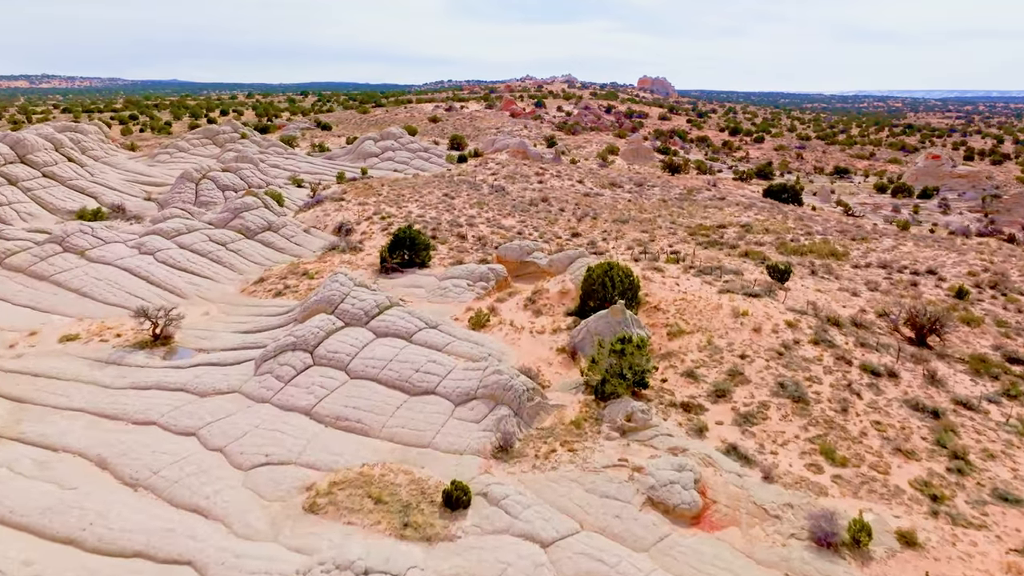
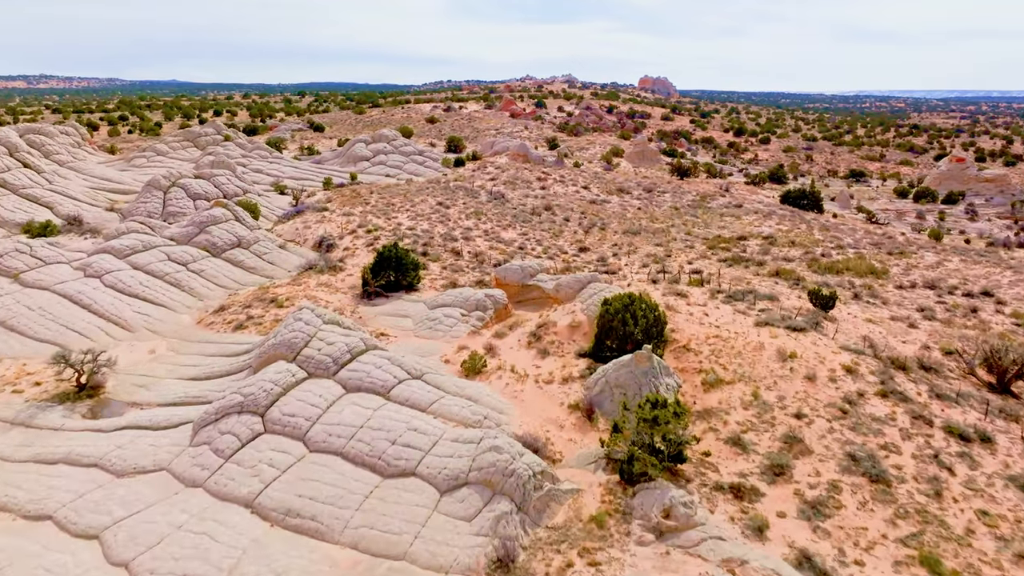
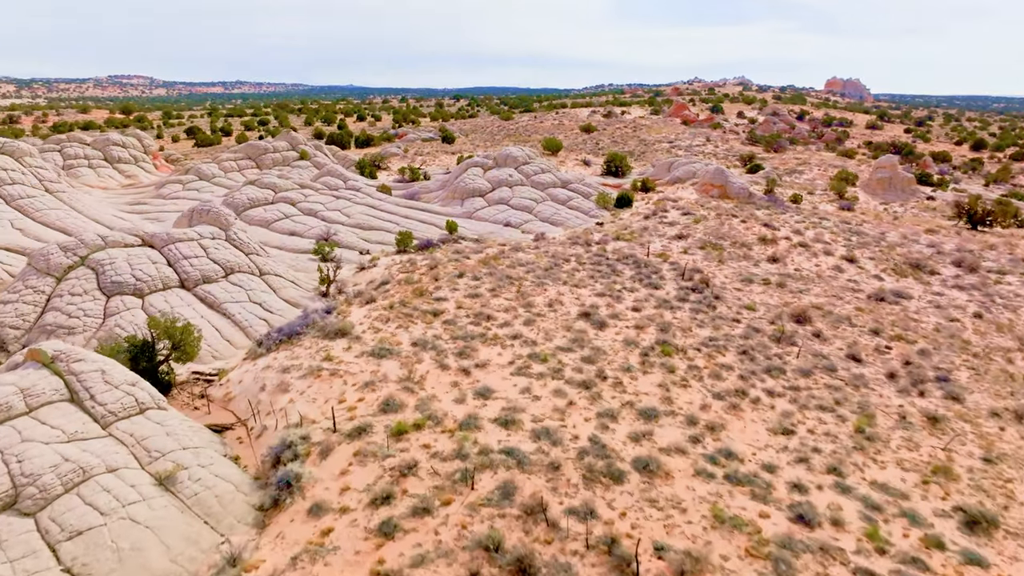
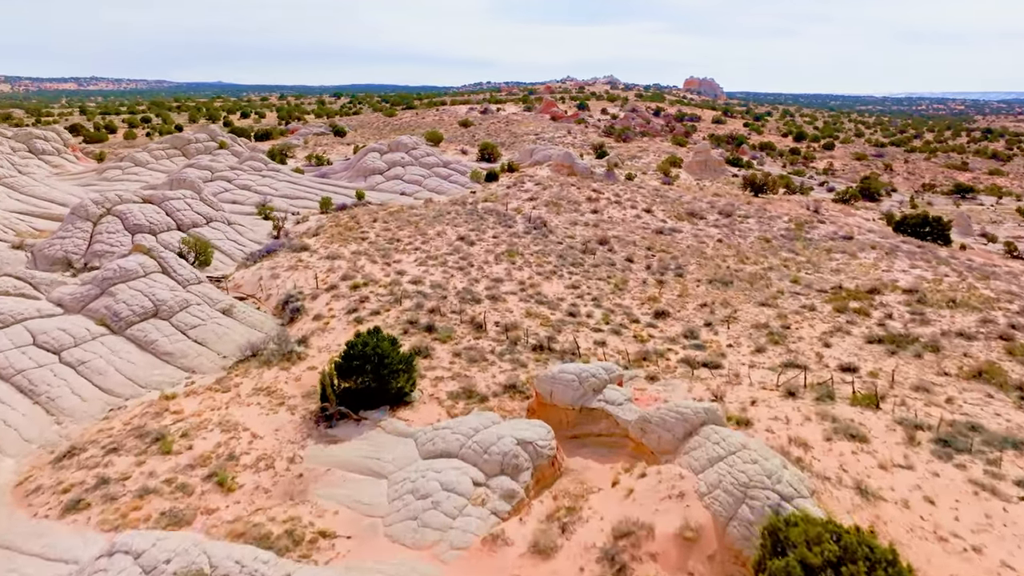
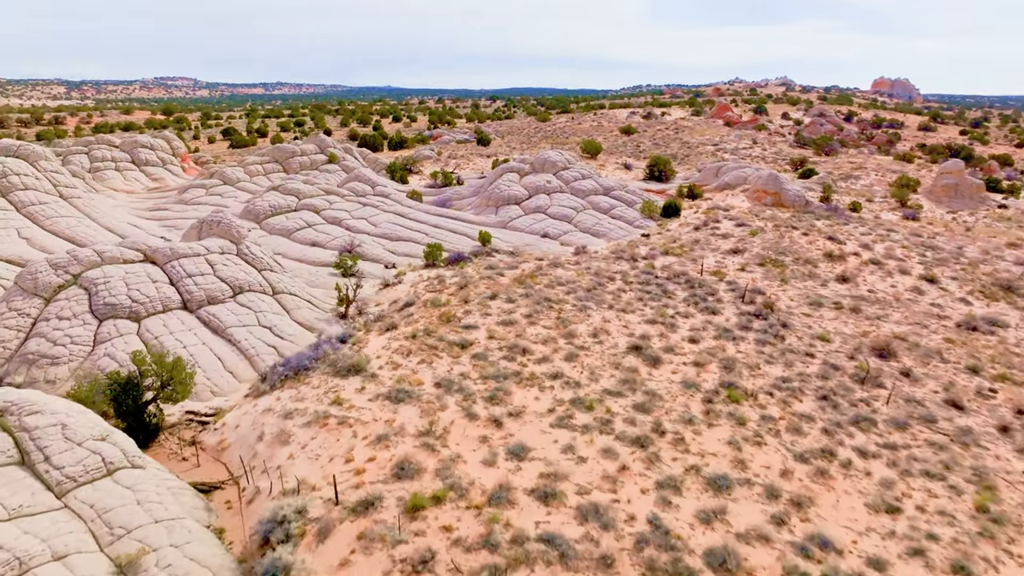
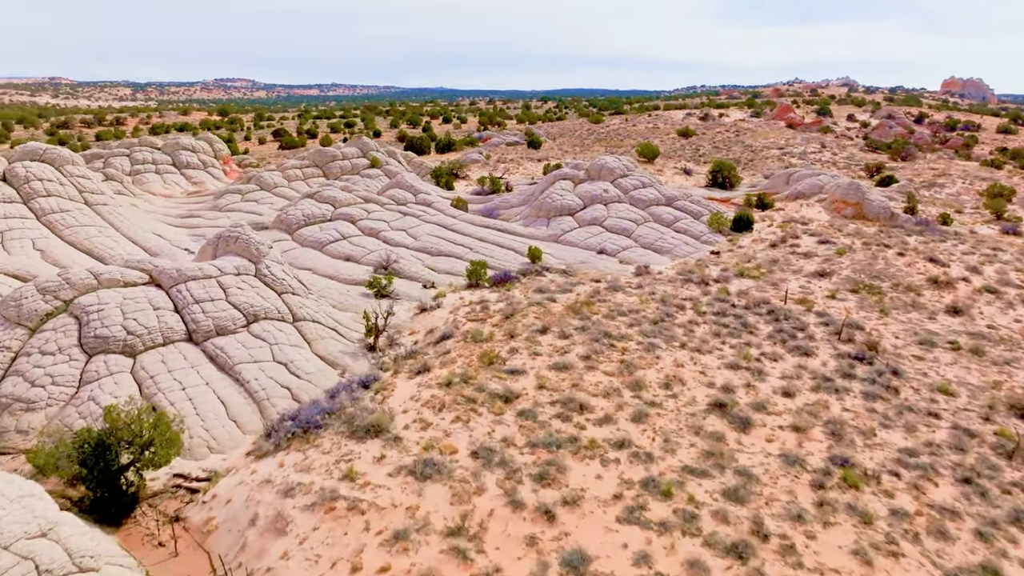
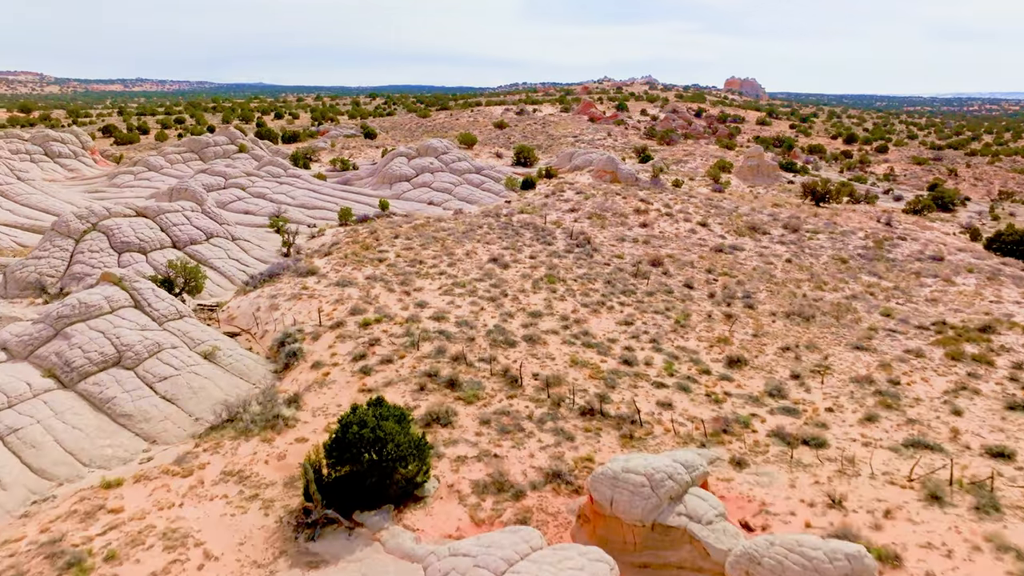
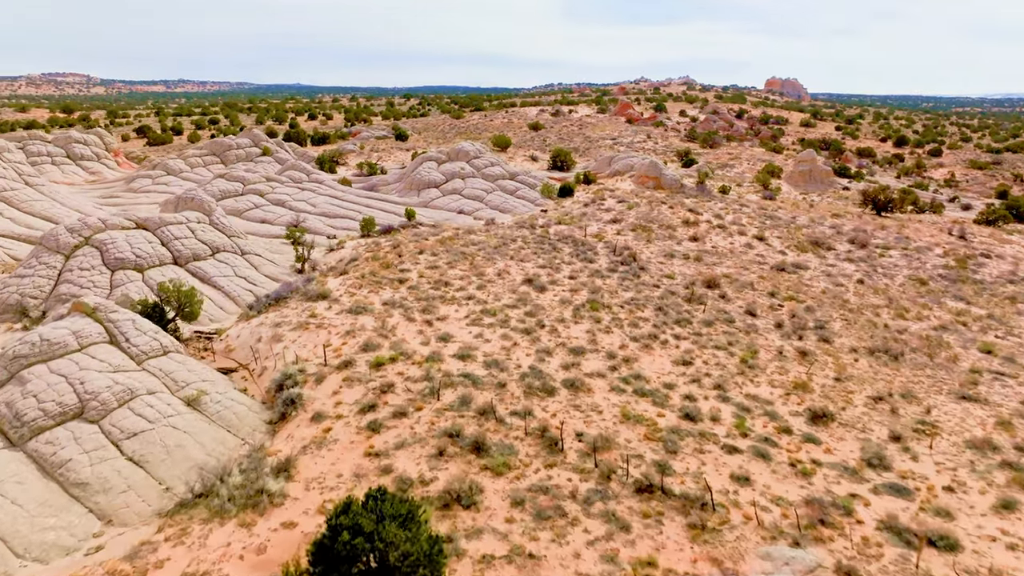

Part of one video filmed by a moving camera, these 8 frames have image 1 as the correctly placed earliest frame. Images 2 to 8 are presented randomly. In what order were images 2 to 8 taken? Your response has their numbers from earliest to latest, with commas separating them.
2, 4, 7, 8, 3, 5, 6
